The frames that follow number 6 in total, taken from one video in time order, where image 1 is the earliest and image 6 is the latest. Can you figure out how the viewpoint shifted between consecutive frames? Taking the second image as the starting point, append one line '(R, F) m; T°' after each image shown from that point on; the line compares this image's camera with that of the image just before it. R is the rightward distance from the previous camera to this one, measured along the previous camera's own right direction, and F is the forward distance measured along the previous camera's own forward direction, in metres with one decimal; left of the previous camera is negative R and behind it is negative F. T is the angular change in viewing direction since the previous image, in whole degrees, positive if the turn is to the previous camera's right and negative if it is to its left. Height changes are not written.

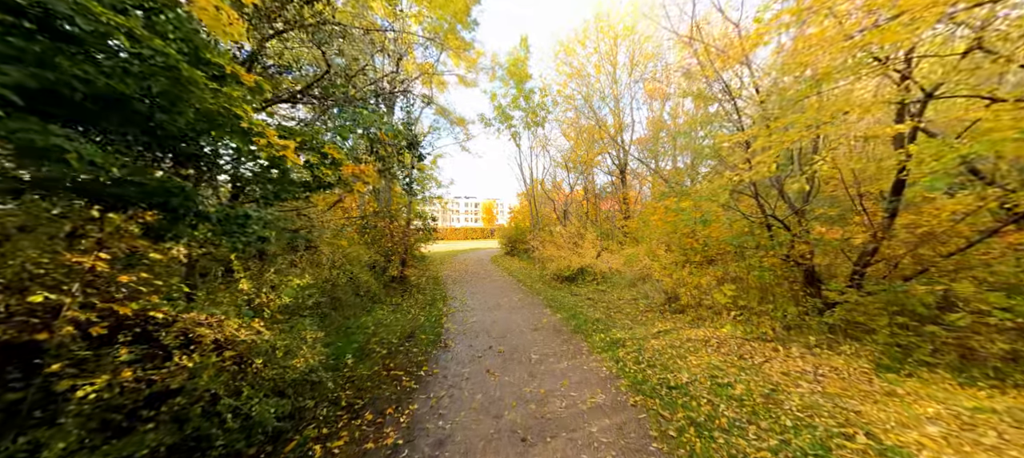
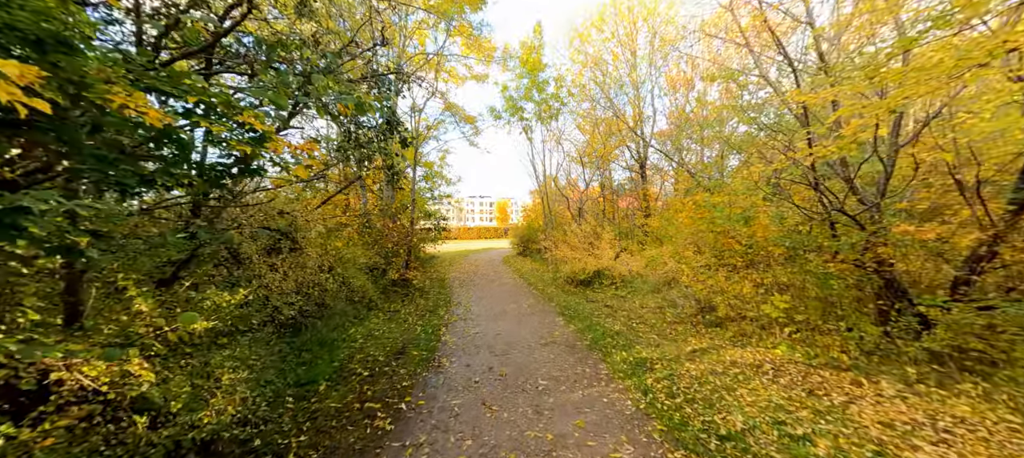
(+0.1, +0.9) m; -3°
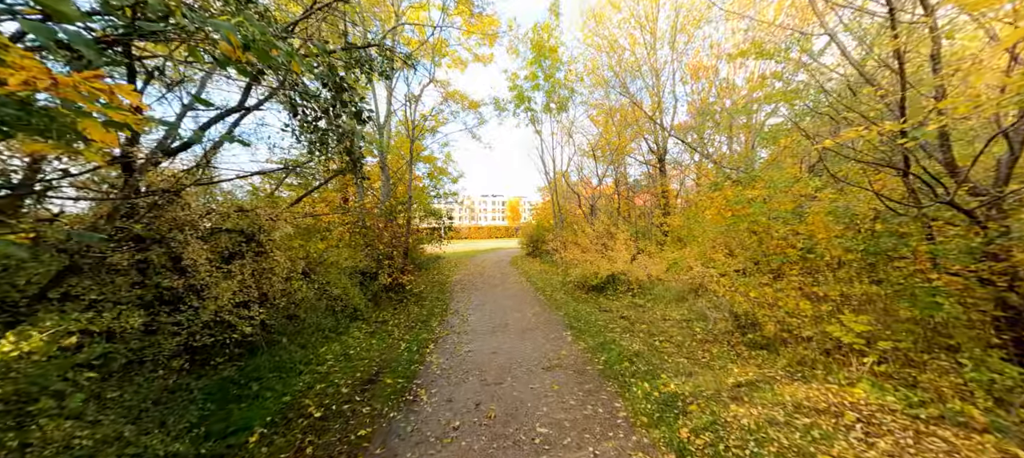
(+0.2, +1.0) m; -2°
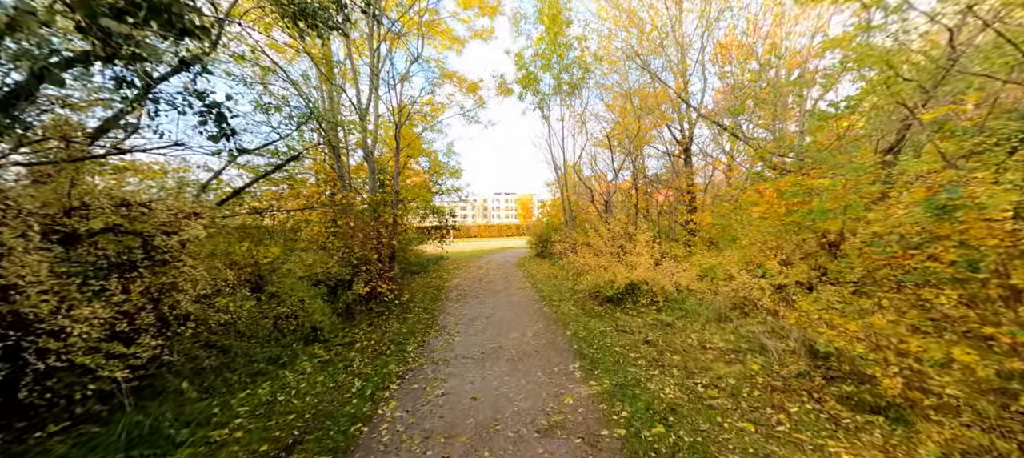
(+0.3, +1.5) m; -2°
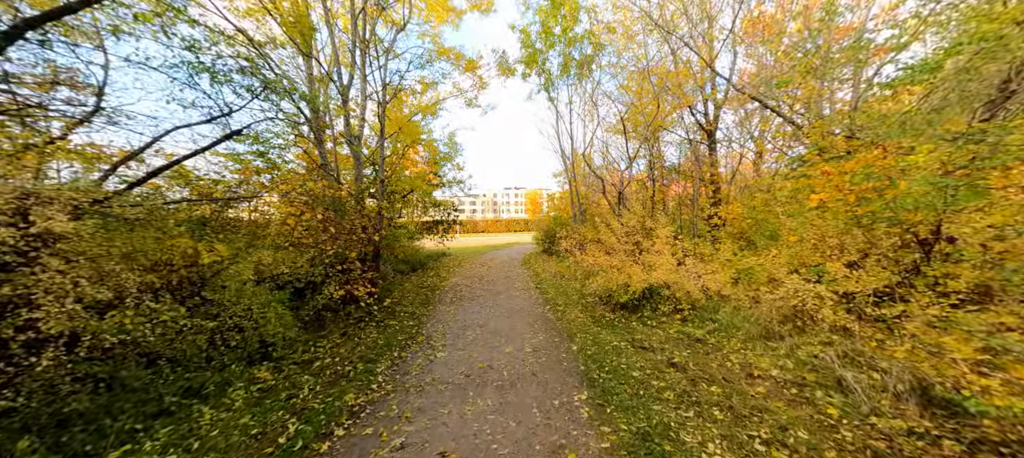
(+0.3, +1.2) m; -2°
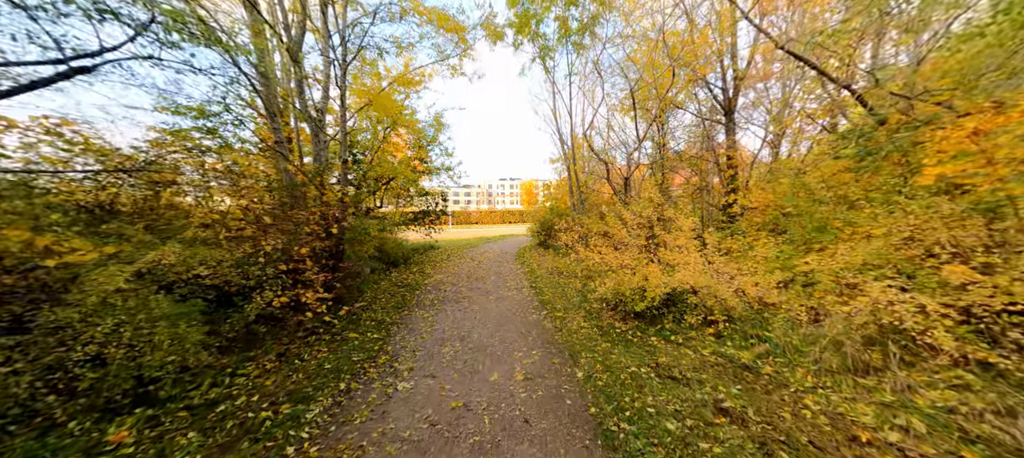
(+0.1, +1.5) m; +1°
